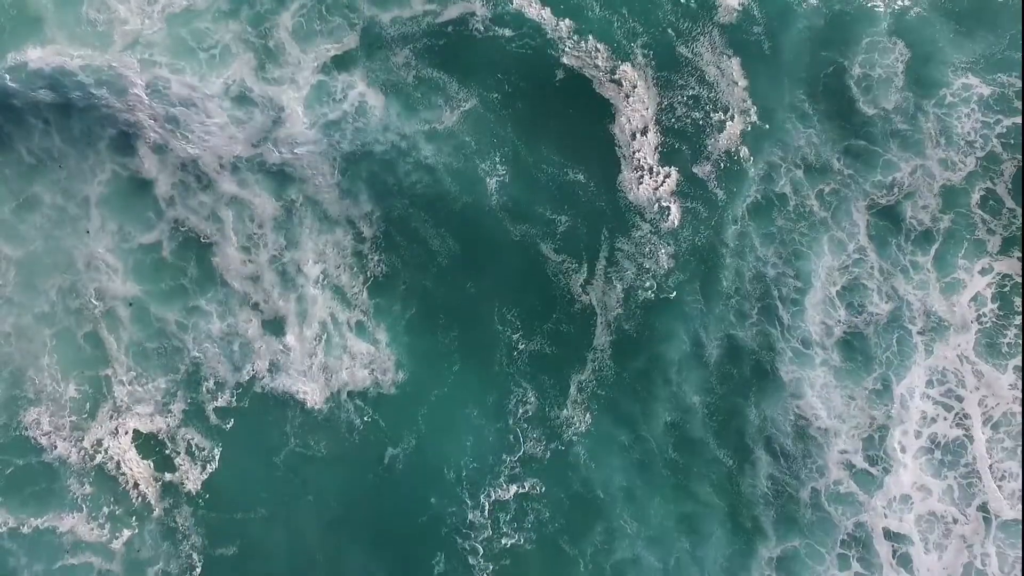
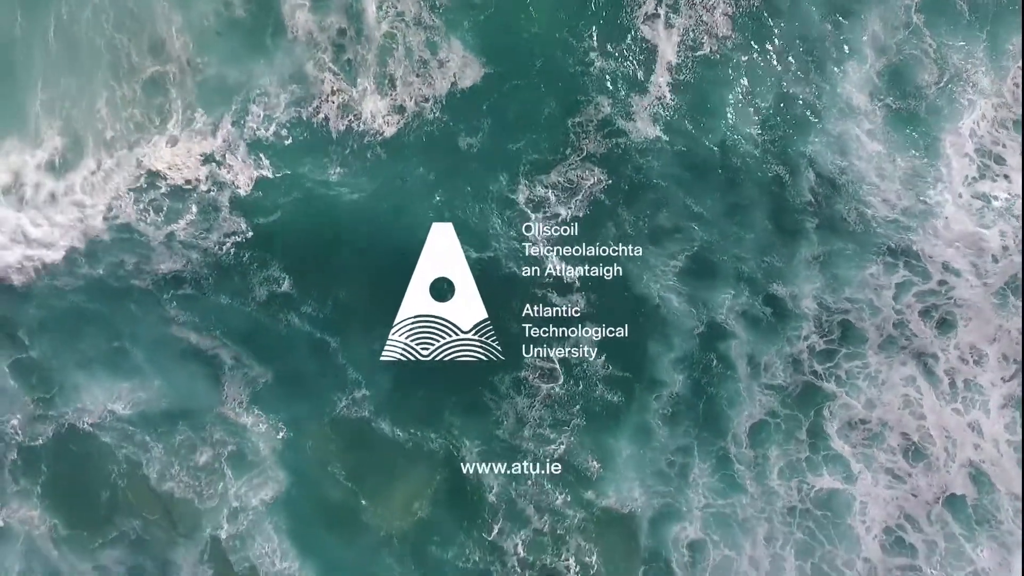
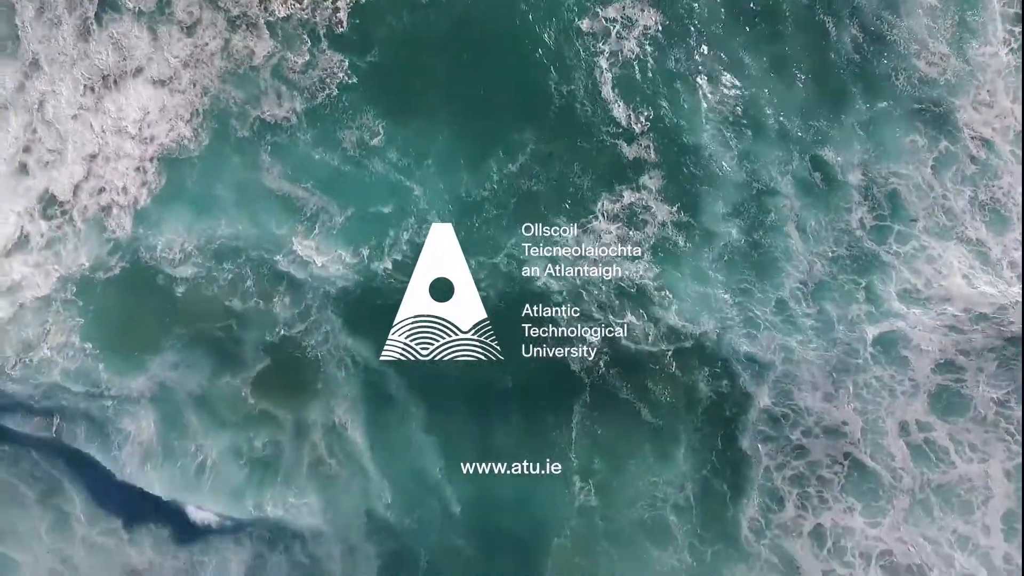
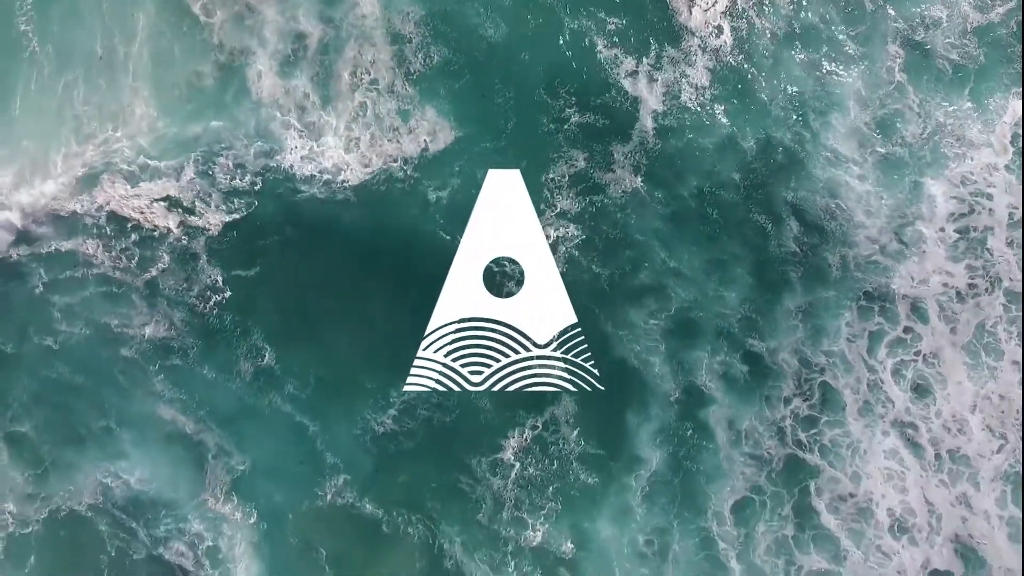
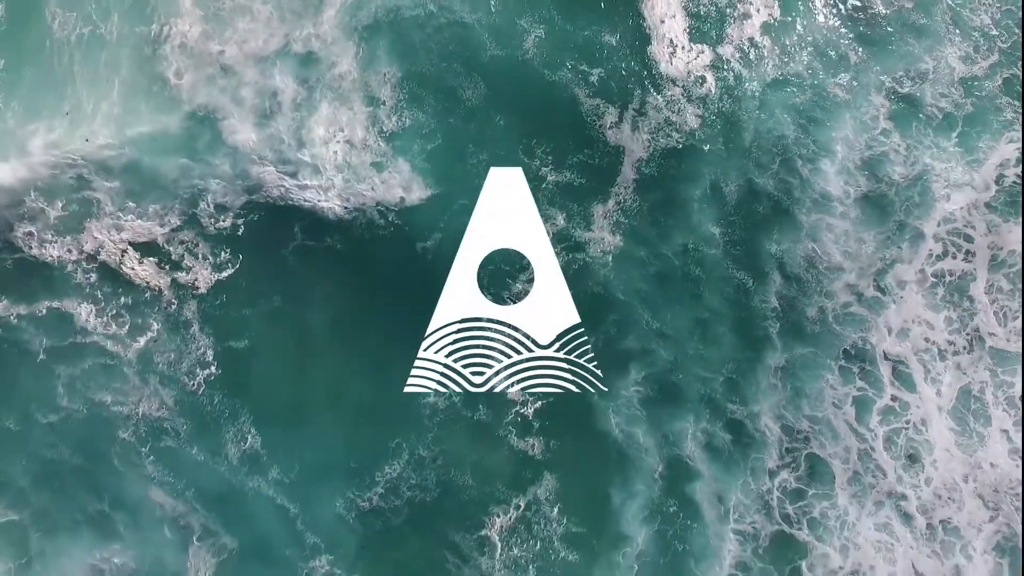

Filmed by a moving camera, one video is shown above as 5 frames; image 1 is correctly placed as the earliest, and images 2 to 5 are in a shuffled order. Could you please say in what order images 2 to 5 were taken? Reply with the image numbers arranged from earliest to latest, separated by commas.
5, 4, 2, 3
